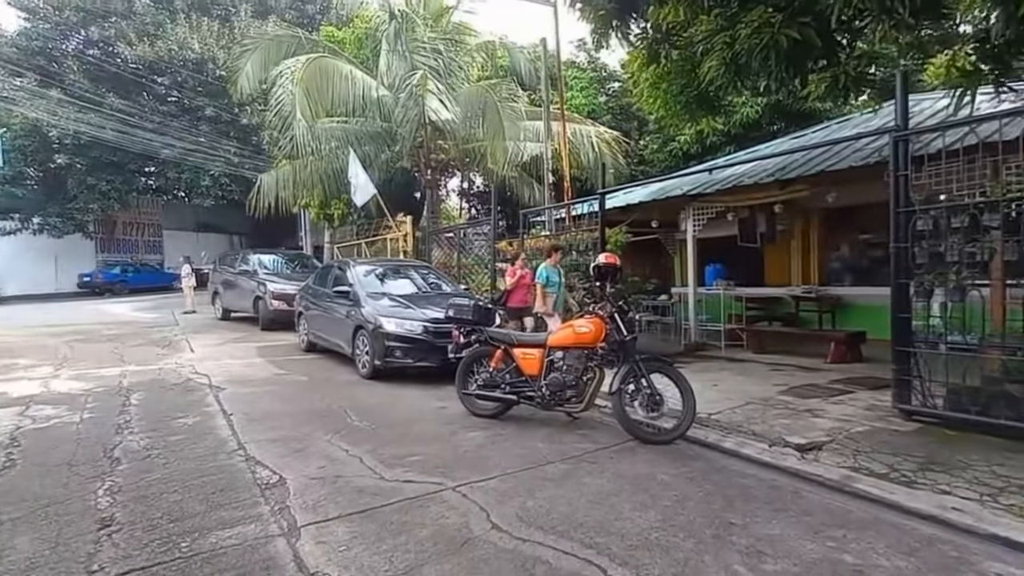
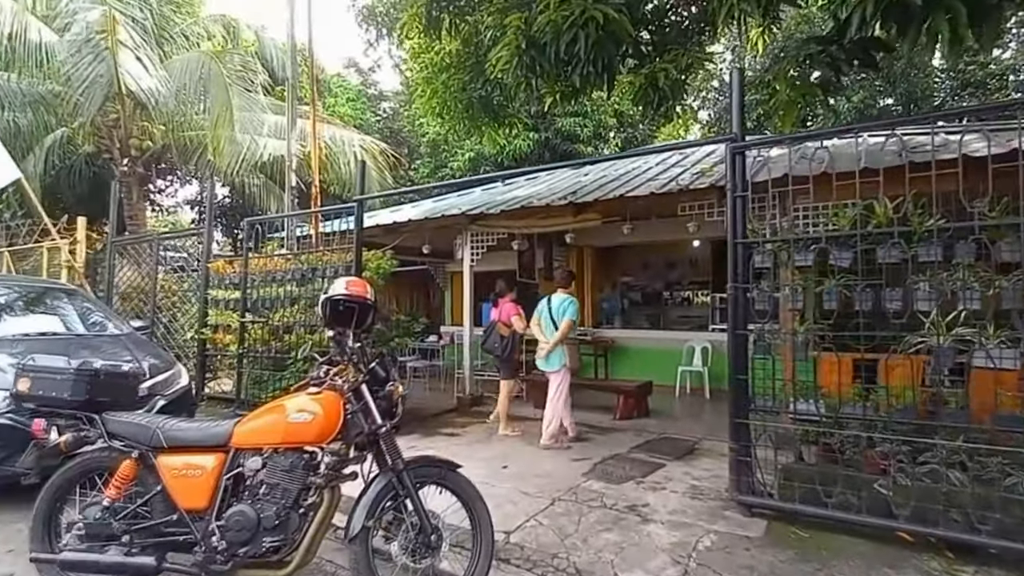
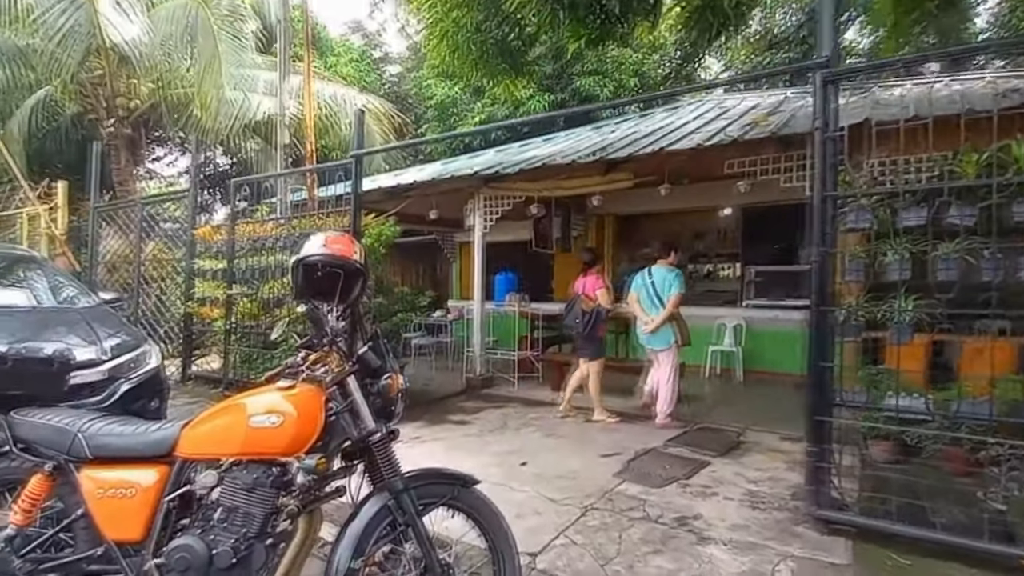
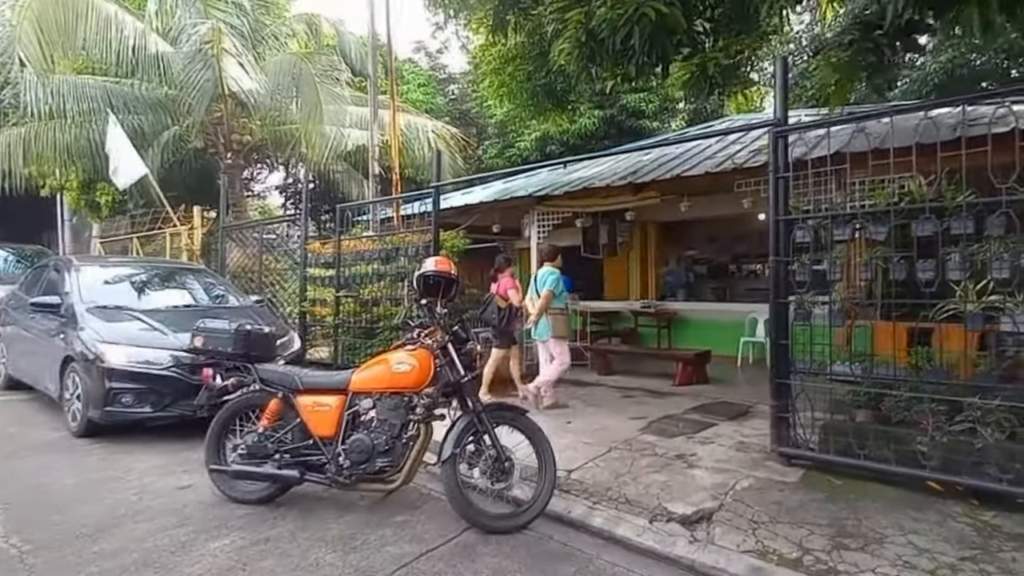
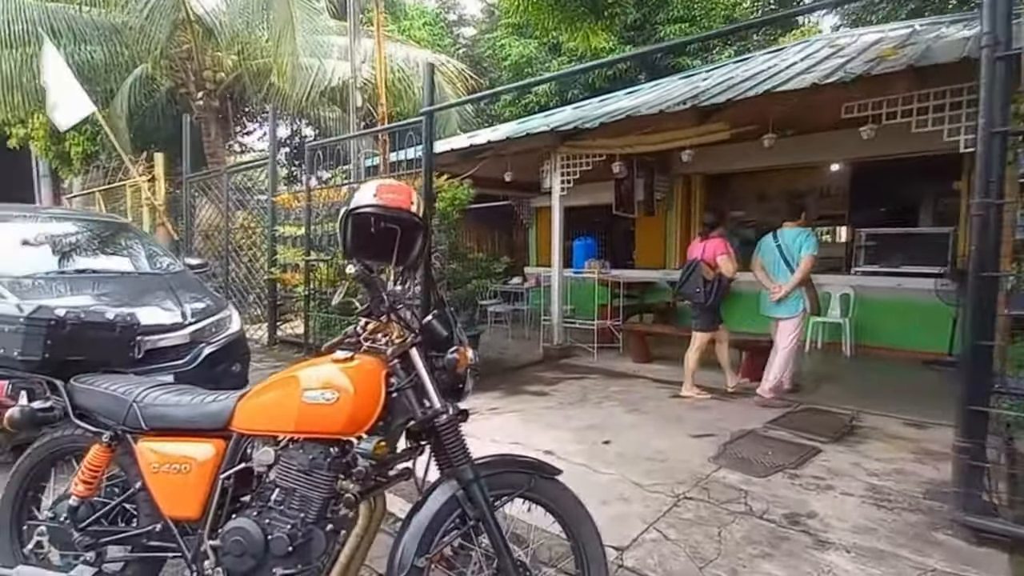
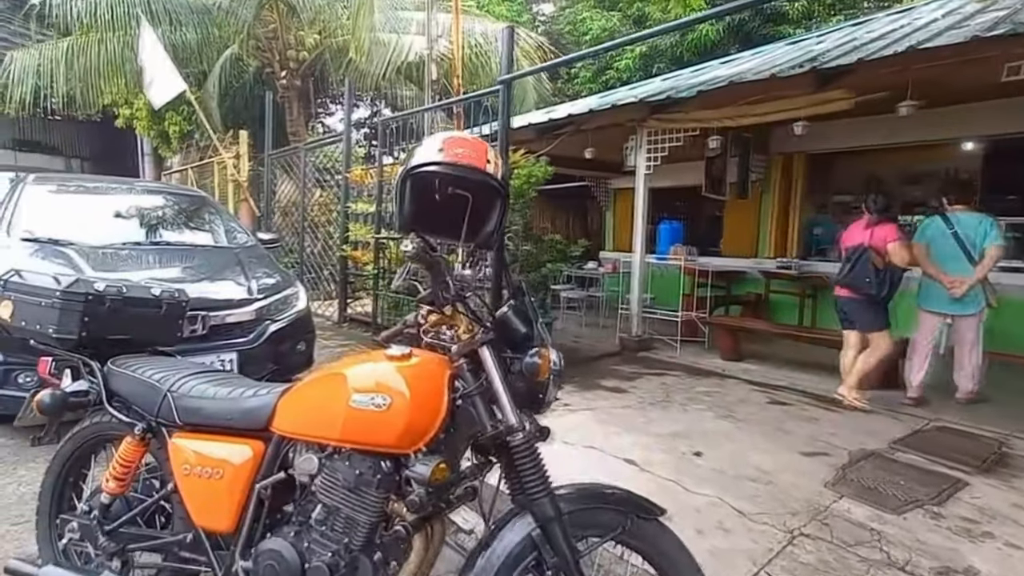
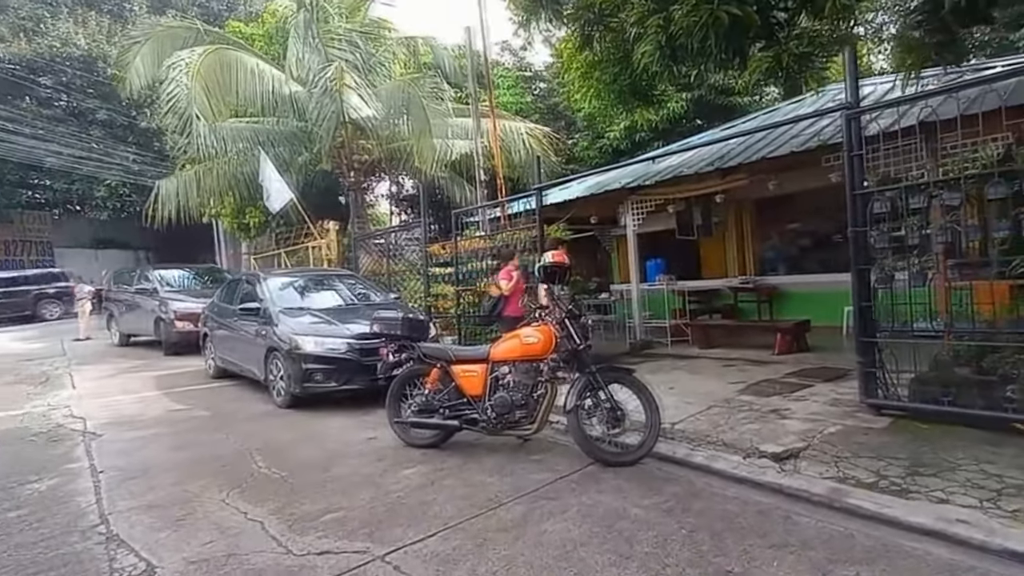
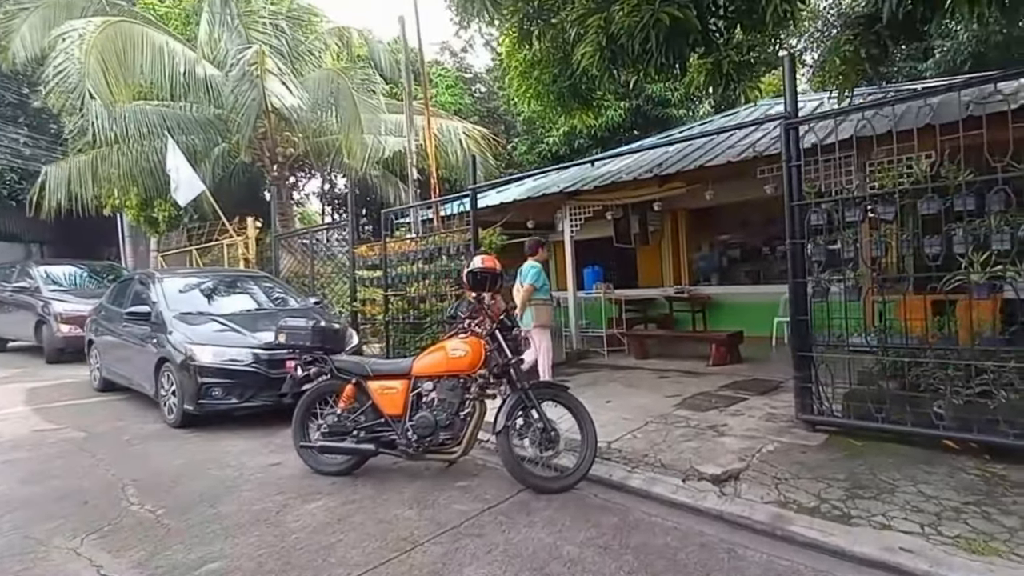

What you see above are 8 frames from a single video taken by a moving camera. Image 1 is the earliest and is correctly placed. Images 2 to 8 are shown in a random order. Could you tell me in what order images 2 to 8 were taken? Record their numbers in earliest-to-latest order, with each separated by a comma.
7, 8, 4, 2, 3, 5, 6
